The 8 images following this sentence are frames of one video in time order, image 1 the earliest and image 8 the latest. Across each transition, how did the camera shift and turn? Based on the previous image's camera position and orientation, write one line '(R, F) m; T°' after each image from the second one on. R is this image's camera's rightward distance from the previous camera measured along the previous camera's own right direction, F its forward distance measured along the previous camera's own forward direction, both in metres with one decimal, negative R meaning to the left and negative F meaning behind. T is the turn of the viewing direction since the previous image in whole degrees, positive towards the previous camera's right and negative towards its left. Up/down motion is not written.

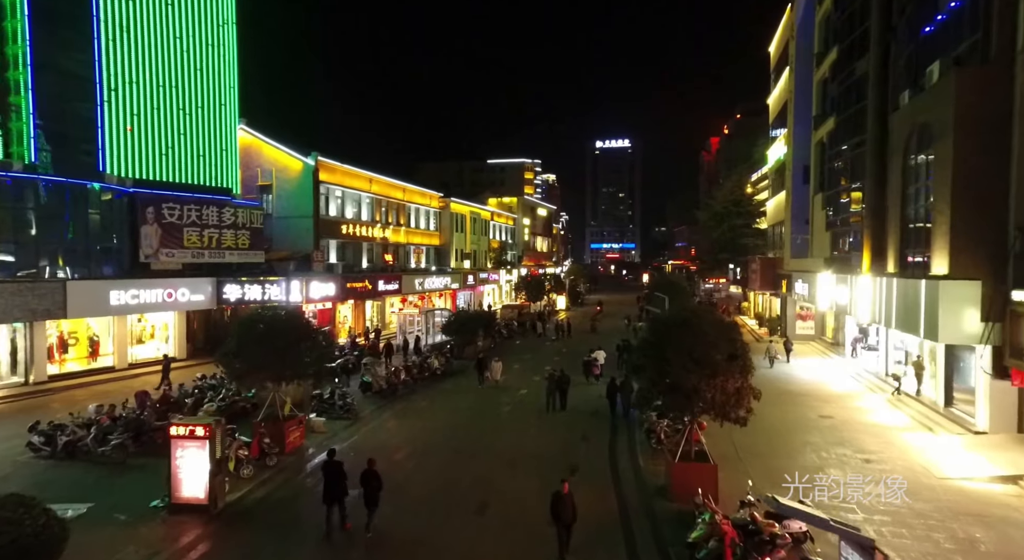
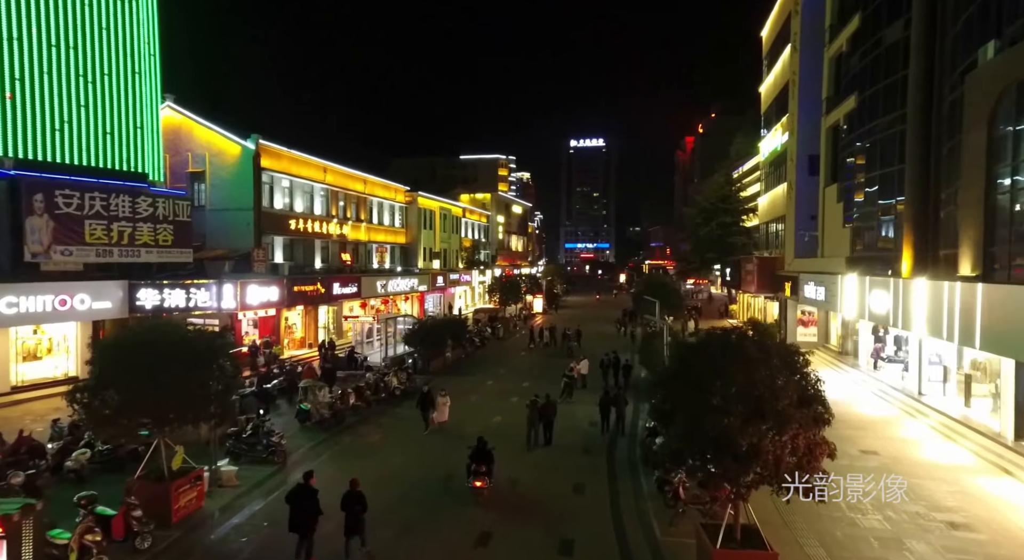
(0.0, +4.4) m; +2°
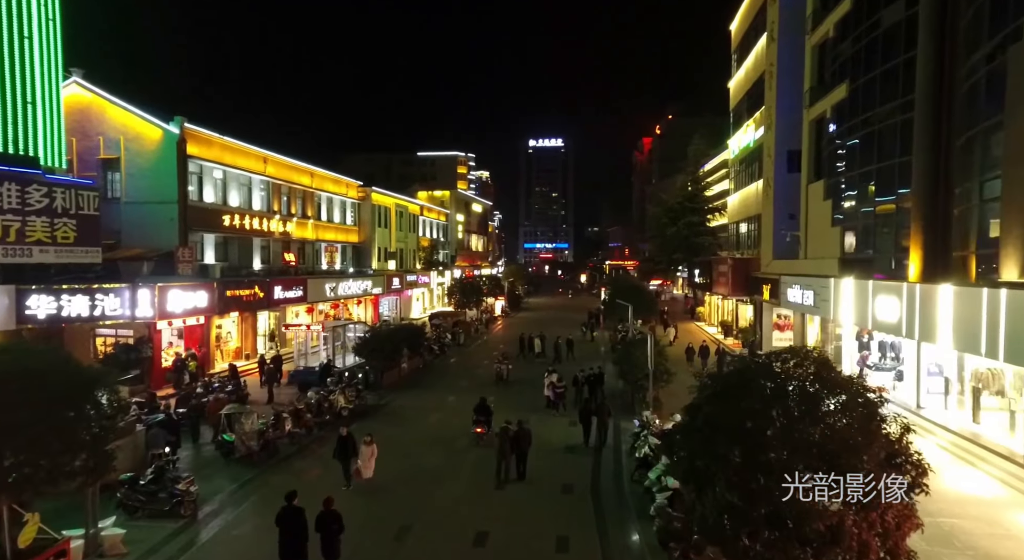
(-0.1, +2.9) m; +3°
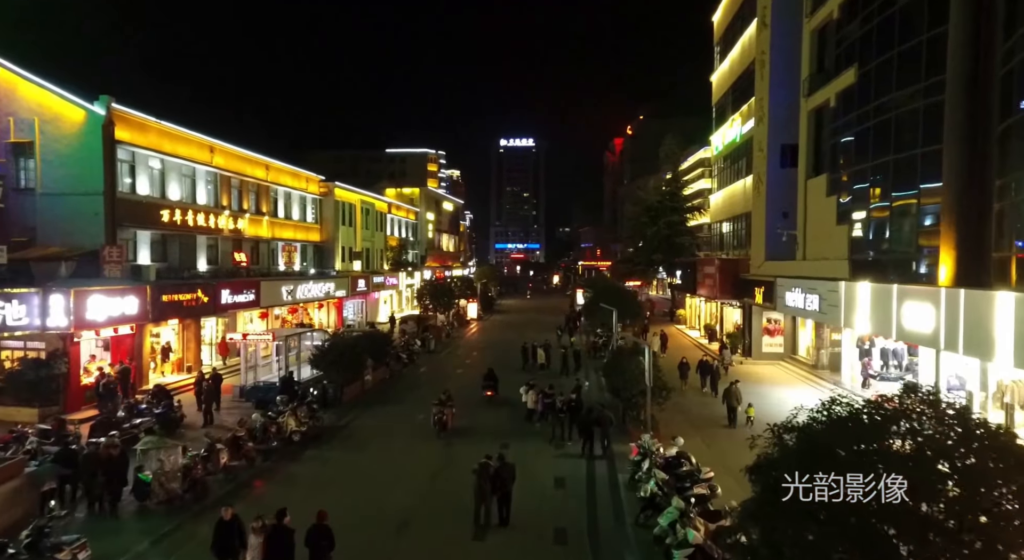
(-0.2, +2.8) m; +2°
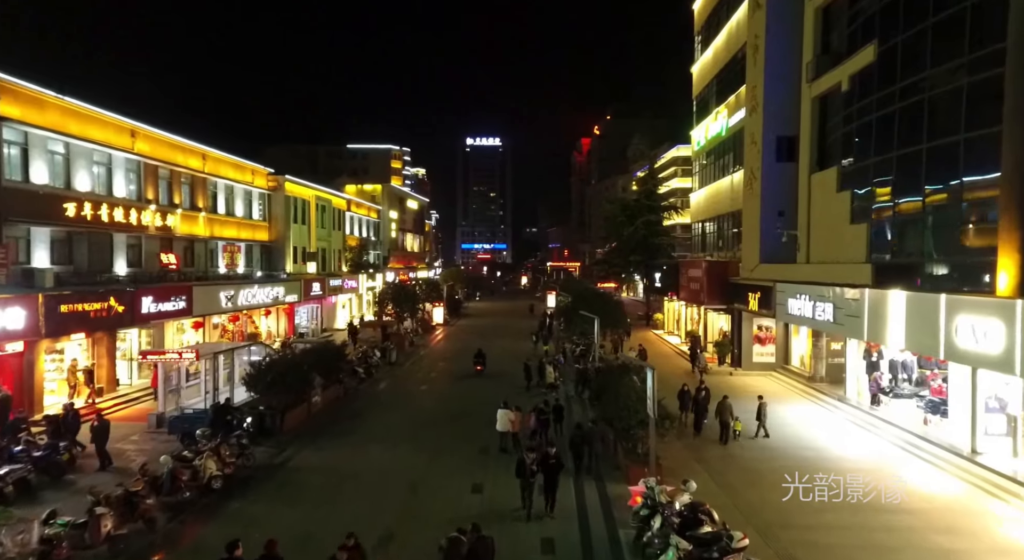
(-0.1, +3.4) m; +3°
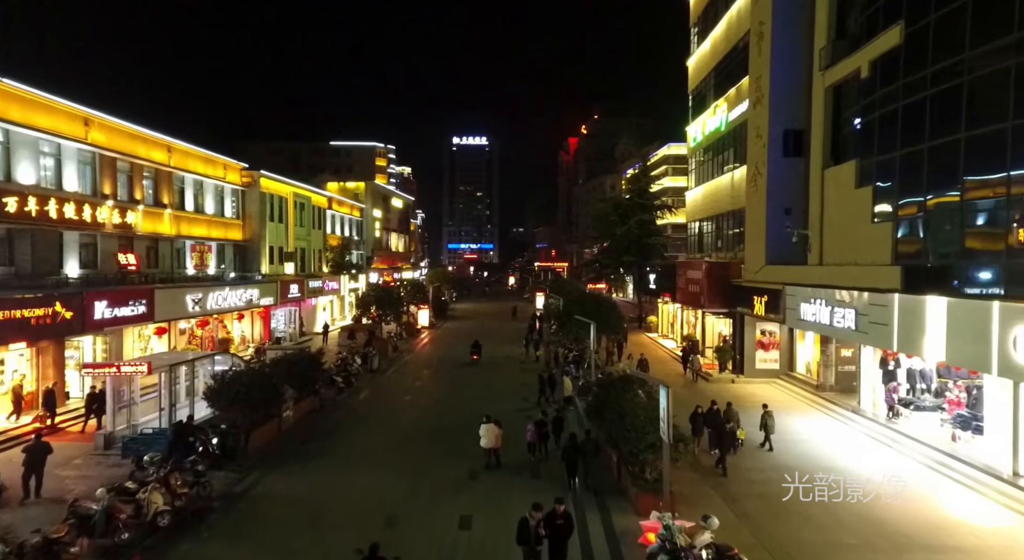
(-0.1, +2.0) m; +1°
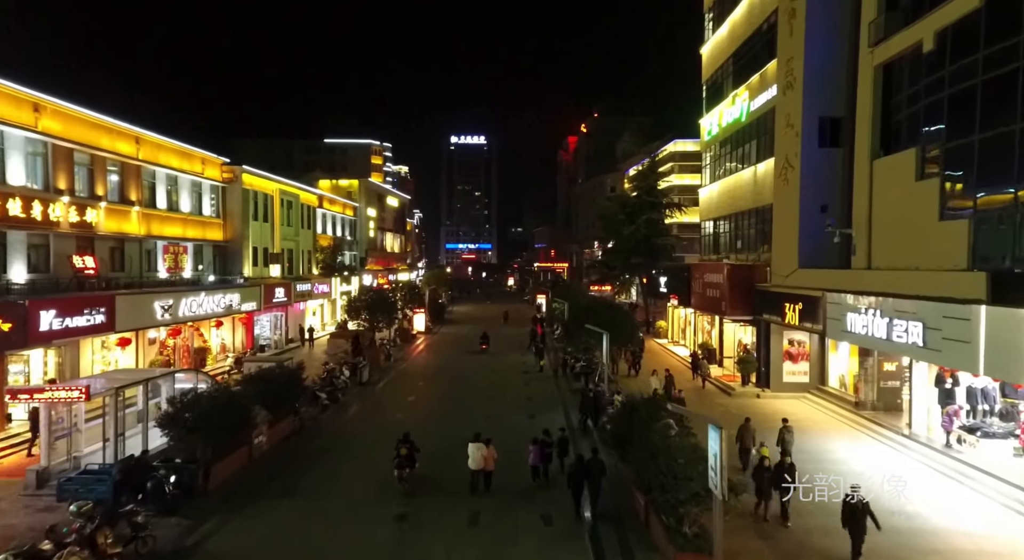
(-0.2, +2.8) m; 0°
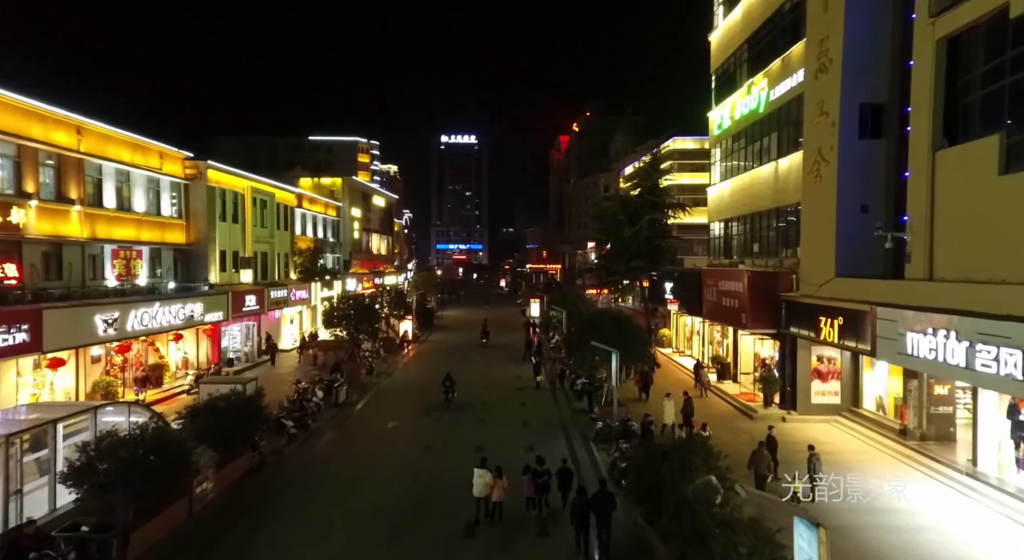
(-0.1, +3.3) m; +1°
